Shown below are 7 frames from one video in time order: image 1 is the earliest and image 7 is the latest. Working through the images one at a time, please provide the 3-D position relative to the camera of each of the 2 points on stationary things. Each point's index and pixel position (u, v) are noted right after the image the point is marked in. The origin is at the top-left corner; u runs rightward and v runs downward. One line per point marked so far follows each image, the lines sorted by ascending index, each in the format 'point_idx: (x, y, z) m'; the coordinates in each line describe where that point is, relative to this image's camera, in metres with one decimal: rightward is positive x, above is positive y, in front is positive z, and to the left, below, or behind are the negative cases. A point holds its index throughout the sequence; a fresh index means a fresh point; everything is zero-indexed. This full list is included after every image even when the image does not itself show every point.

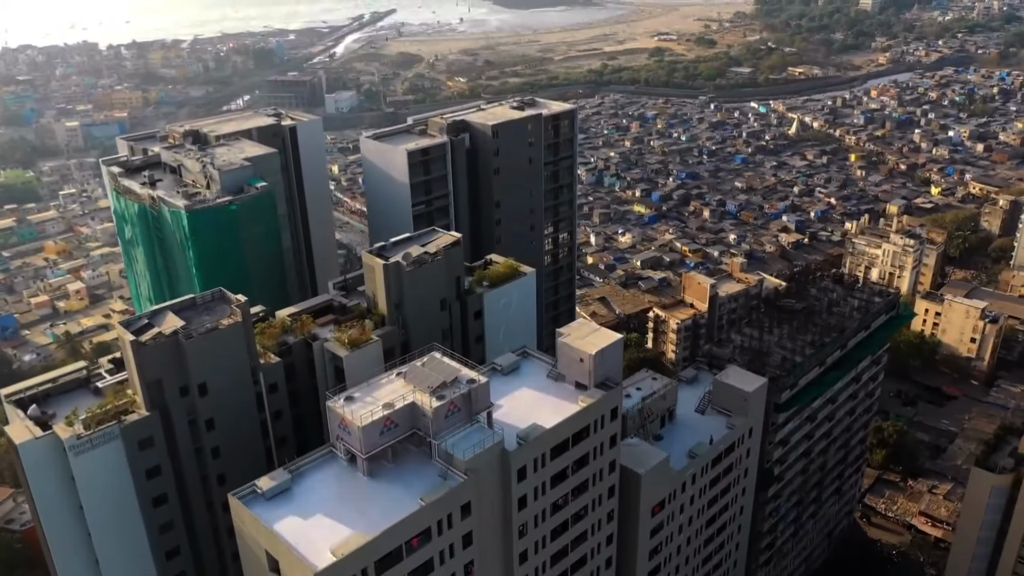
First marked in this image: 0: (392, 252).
0: (-2.2, +0.6, +14.8) m
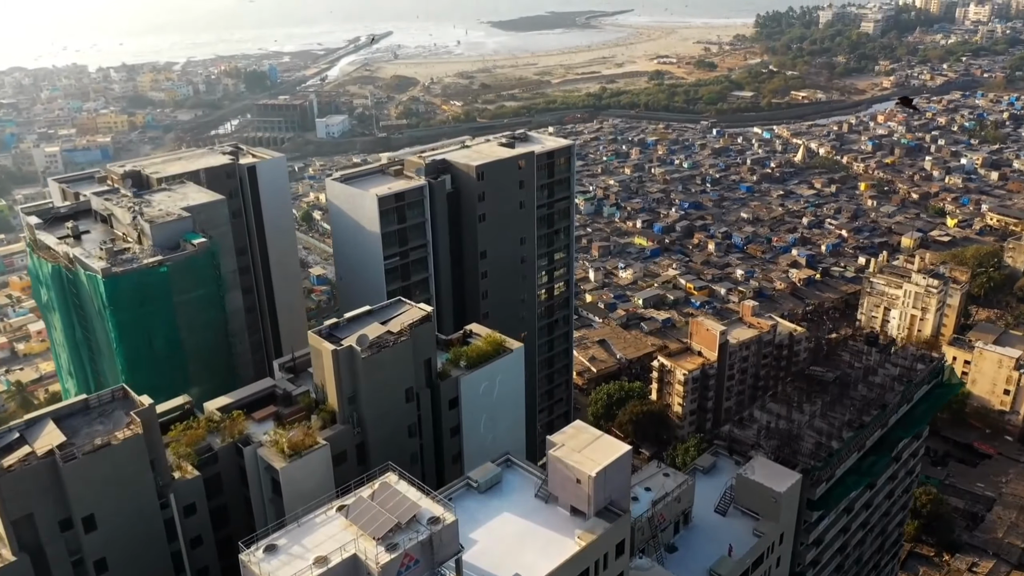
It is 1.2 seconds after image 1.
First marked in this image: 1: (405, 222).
0: (-2.4, -0.6, +12.0) m
1: (-2.4, +1.5, +18.0) m
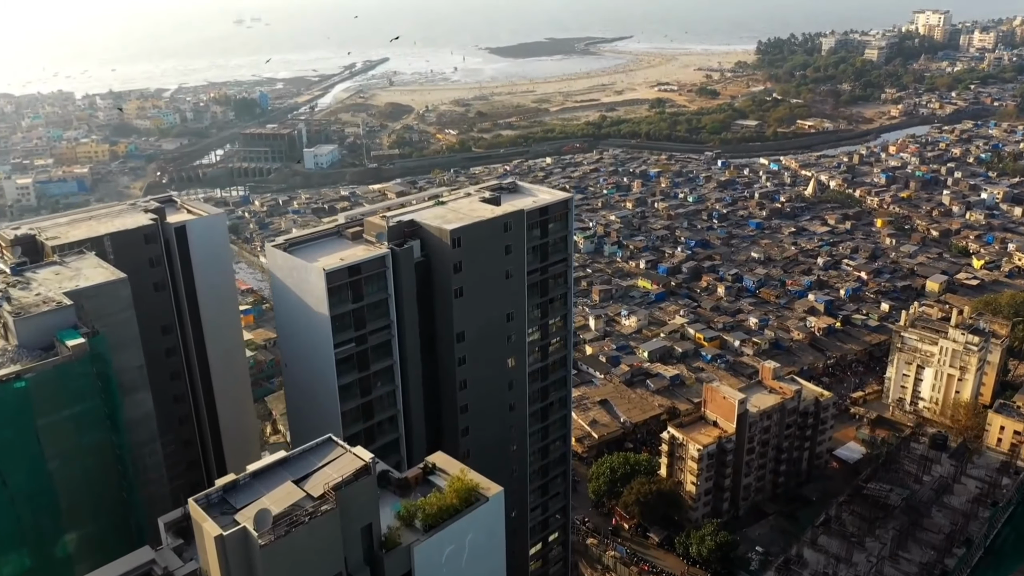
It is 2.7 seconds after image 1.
0: (-2.7, -2.1, +8.4) m
1: (-2.7, -0.2, +14.5) m
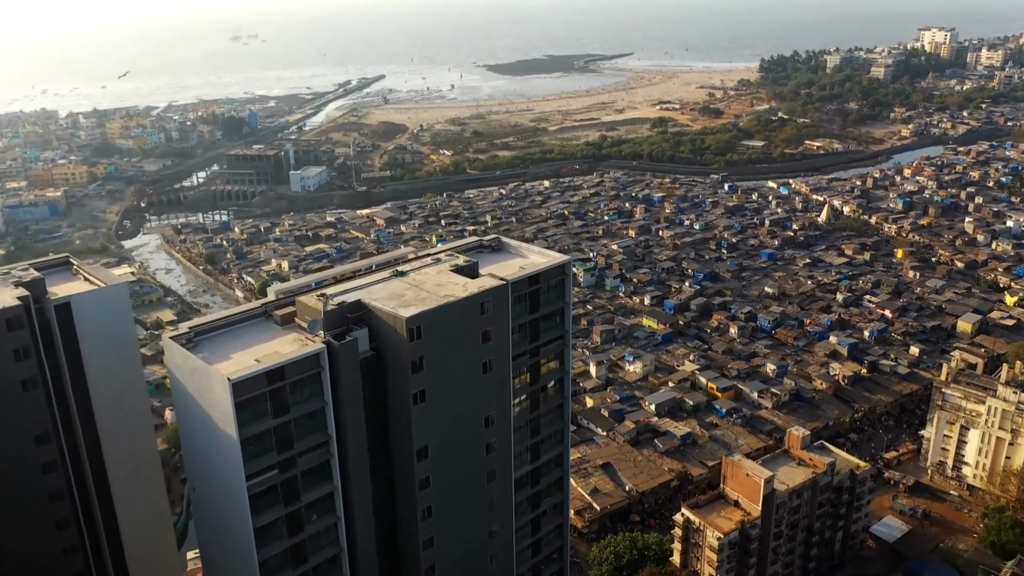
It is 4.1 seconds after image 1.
0: (-3.1, -3.4, +4.7) m
1: (-3.0, -1.6, +10.8) m
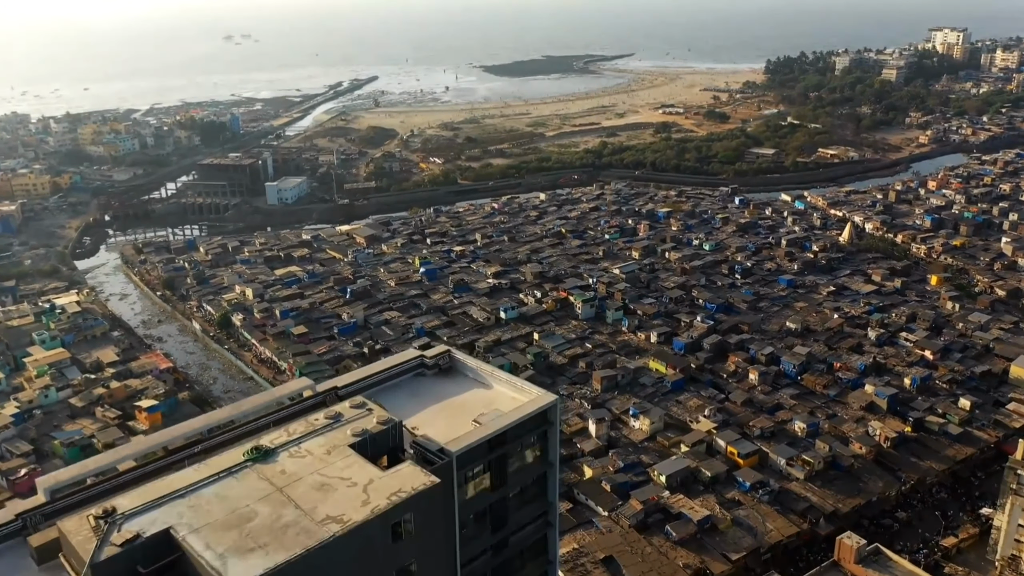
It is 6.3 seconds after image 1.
0: (-3.6, -5.2, -0.5) m
1: (-3.5, -3.3, +5.6) m
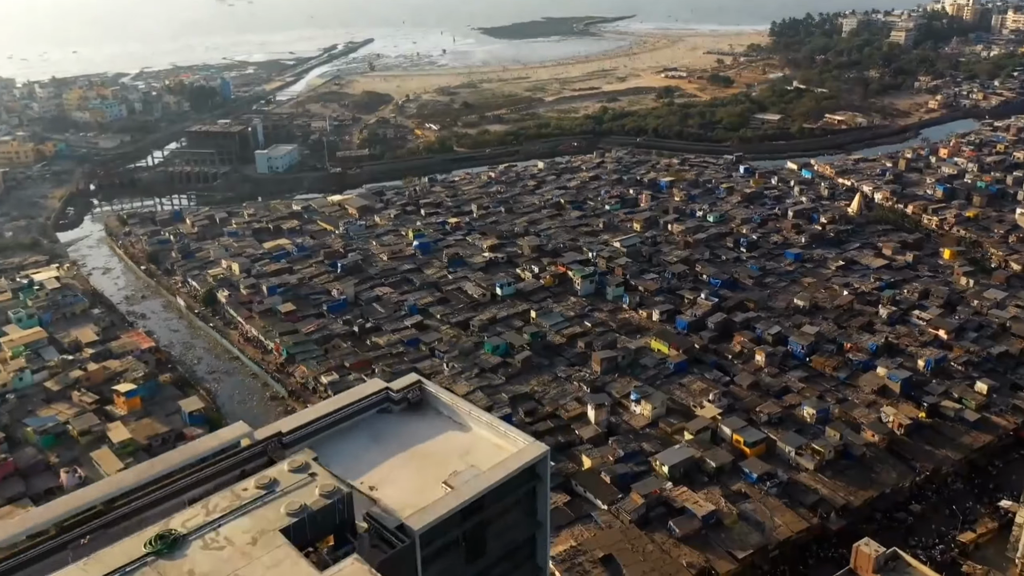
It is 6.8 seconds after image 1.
0: (-3.7, -5.8, -1.9) m
1: (-3.6, -3.7, +4.1) m
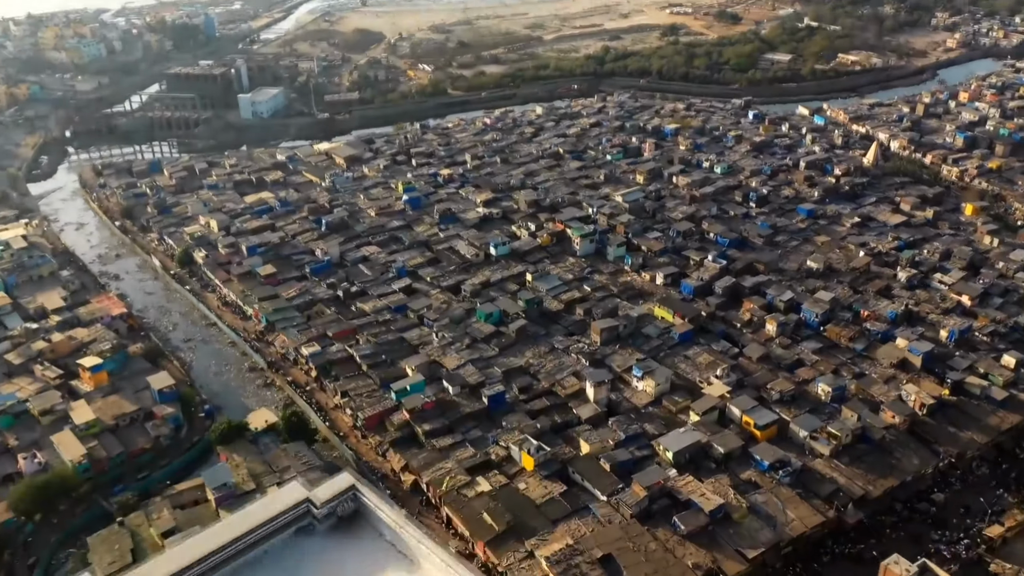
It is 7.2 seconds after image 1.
0: (-4.0, -7.1, -3.8) m
1: (-3.9, -4.5, +2.1) m
